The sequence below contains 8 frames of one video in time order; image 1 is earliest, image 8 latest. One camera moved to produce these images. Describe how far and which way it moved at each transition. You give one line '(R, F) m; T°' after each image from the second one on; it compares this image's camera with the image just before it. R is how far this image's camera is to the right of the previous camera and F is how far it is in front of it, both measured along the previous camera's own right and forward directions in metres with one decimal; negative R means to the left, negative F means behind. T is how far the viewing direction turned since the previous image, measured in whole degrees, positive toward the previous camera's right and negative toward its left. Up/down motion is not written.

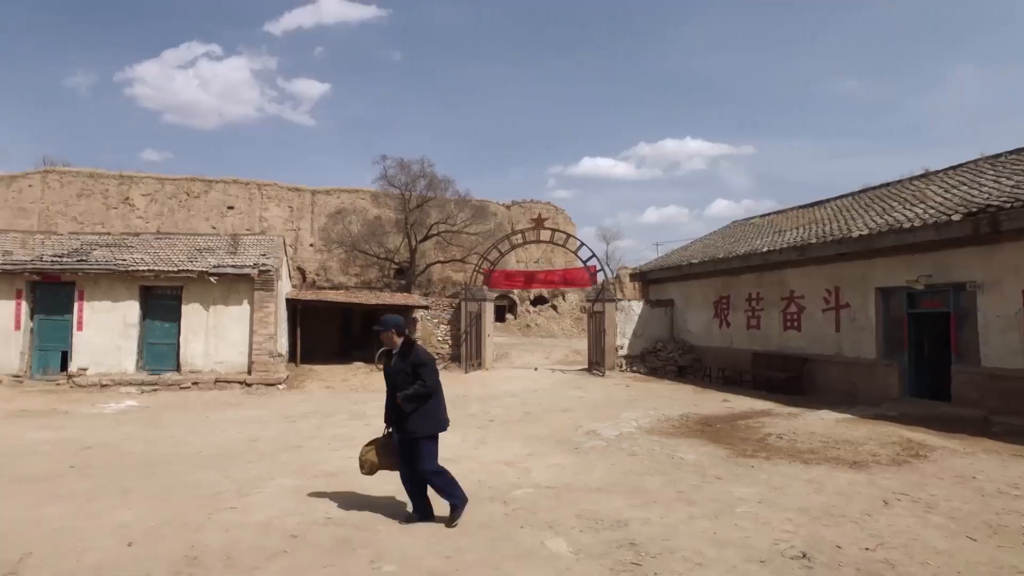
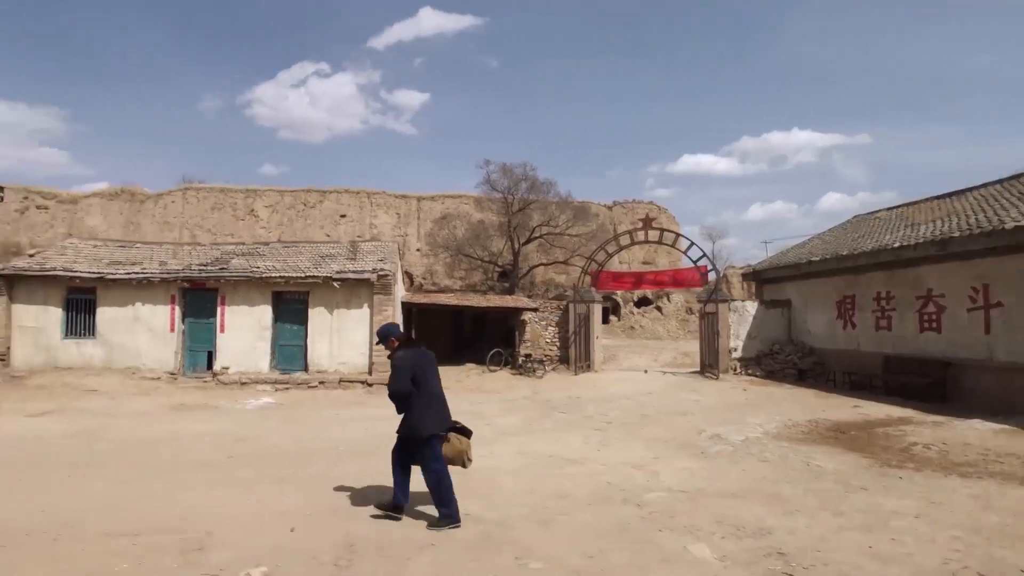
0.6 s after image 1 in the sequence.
(-0.2, -0.1) m; -9°
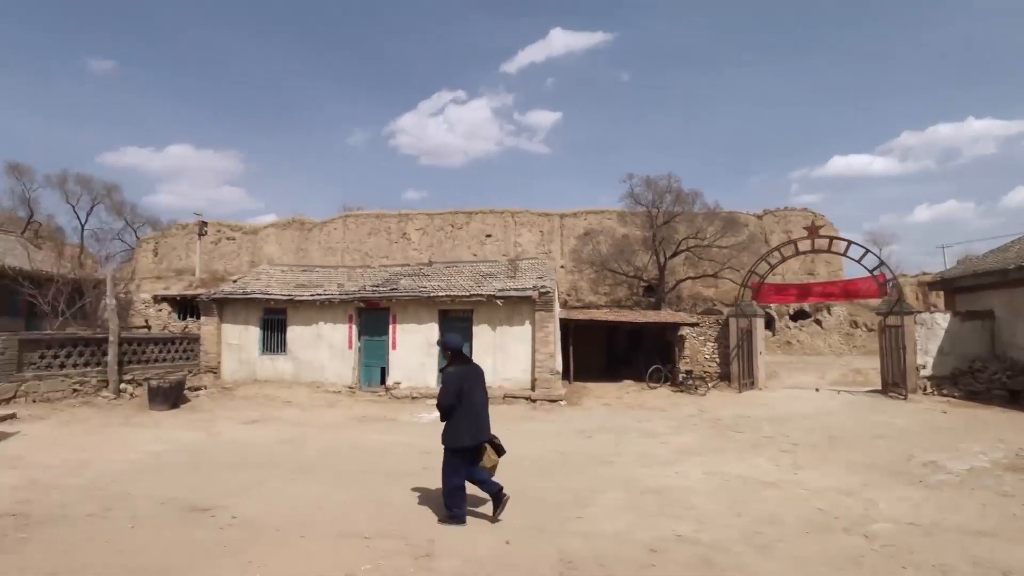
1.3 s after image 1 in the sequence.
(-0.5, 0.0) m; -12°
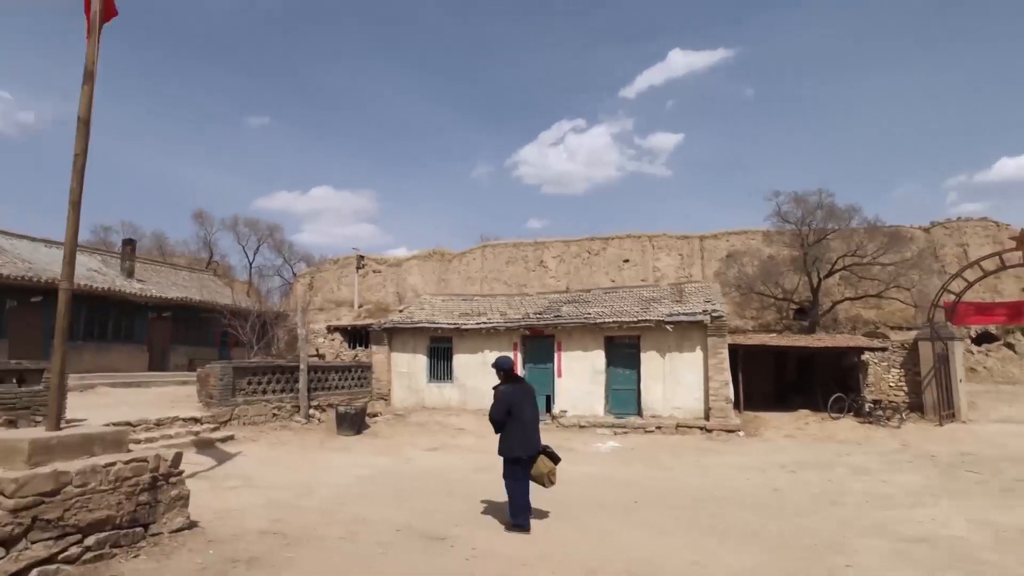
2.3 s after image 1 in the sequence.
(-0.9, +0.1) m; -11°
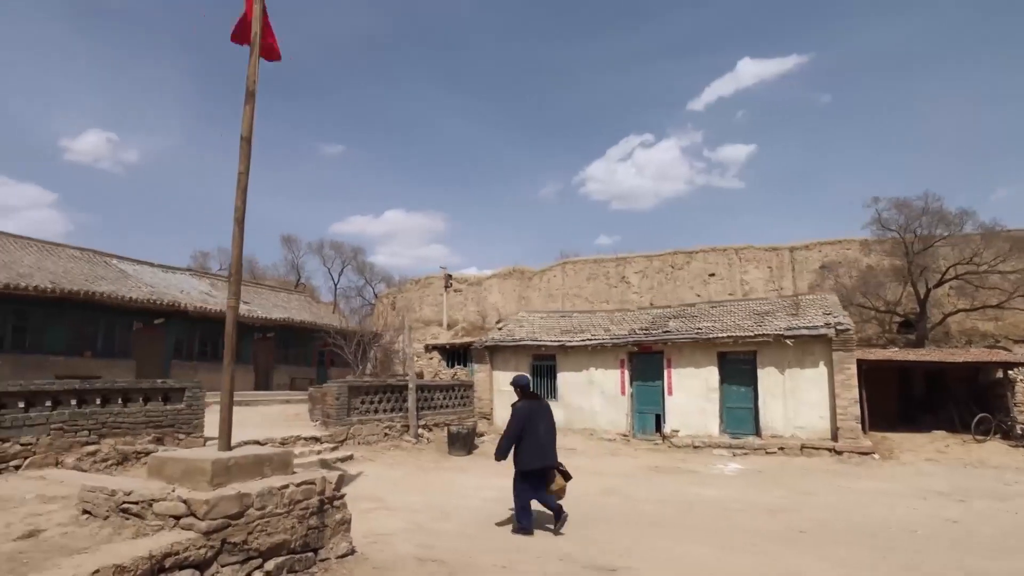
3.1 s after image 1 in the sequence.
(-0.8, +0.3) m; -6°
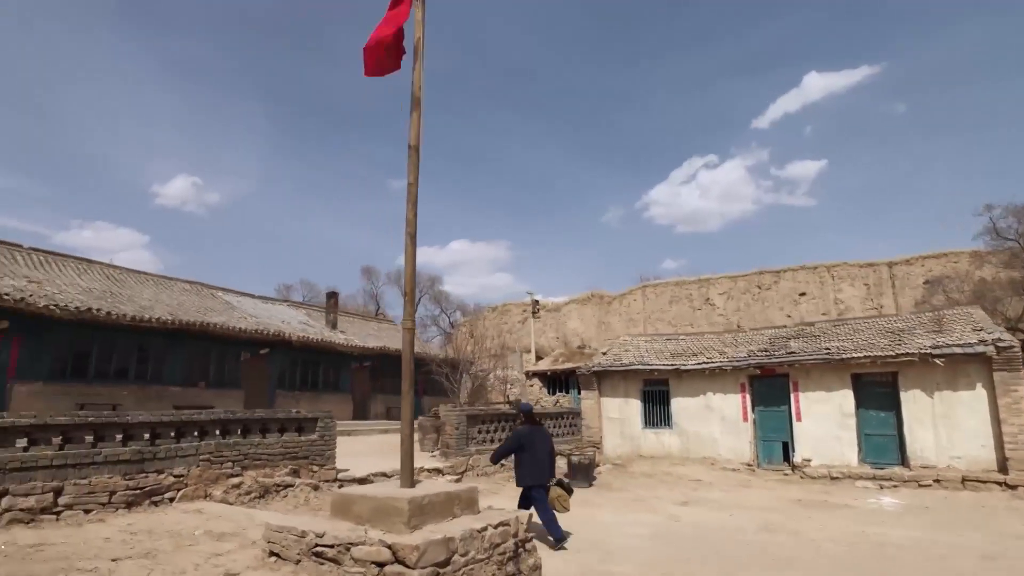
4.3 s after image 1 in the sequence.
(-1.0, +0.5) m; -6°
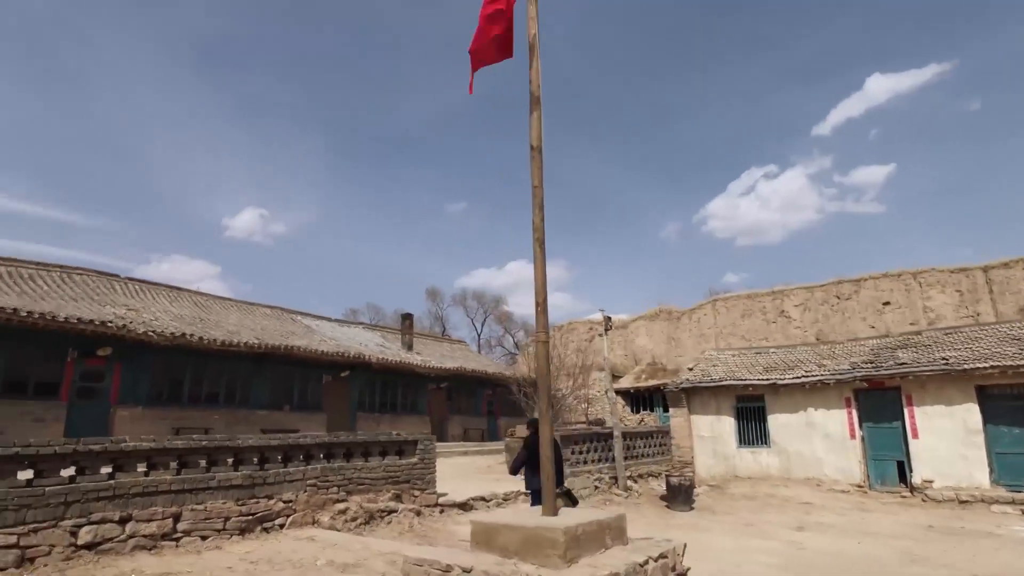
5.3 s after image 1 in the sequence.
(-0.5, +0.4) m; -5°
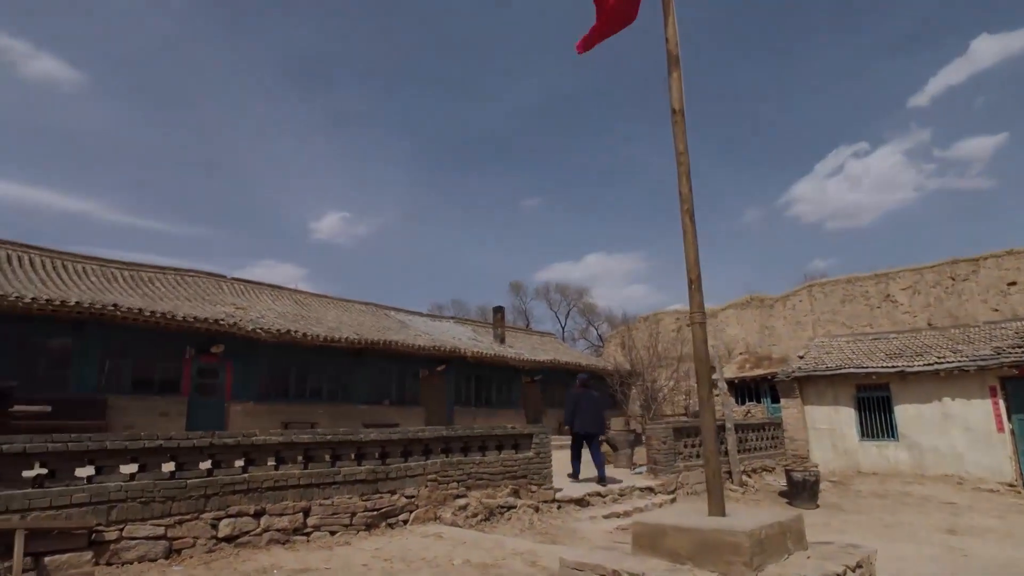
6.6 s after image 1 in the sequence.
(-0.4, +0.3) m; -7°
